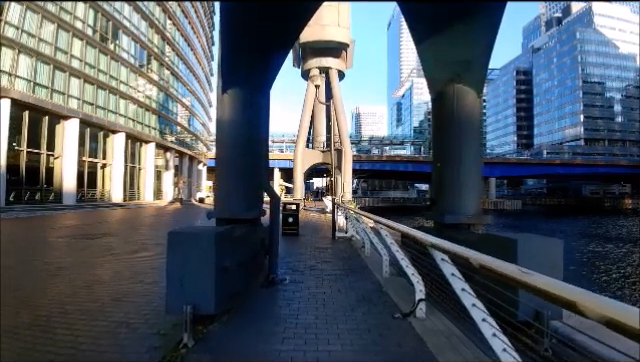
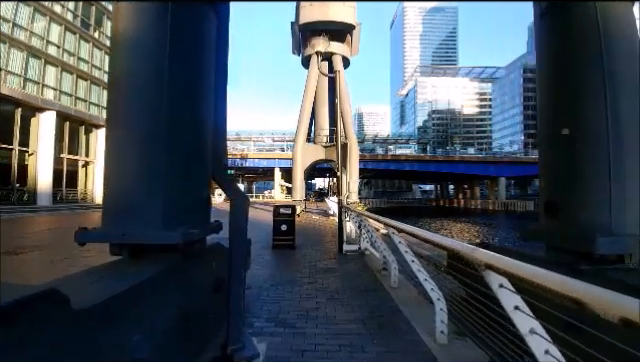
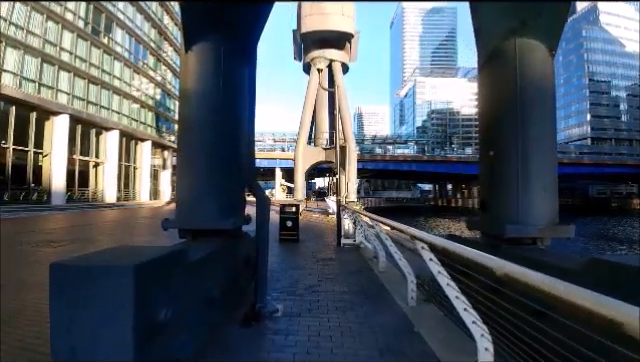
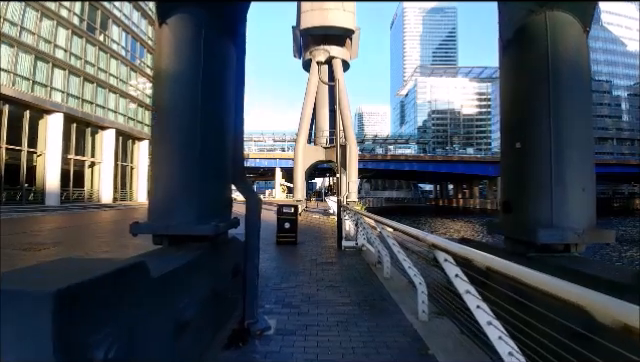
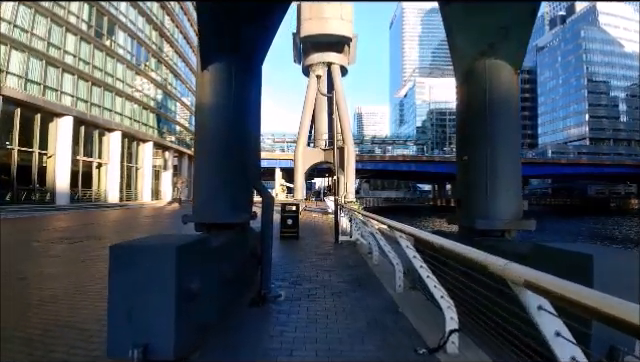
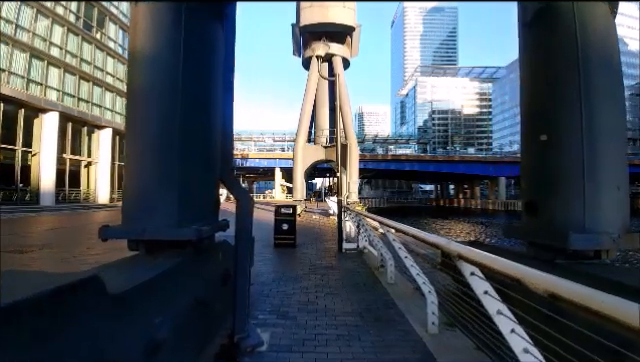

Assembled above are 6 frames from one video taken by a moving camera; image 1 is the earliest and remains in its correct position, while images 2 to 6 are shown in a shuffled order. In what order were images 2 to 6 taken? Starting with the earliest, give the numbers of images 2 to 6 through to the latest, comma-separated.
5, 3, 4, 6, 2
